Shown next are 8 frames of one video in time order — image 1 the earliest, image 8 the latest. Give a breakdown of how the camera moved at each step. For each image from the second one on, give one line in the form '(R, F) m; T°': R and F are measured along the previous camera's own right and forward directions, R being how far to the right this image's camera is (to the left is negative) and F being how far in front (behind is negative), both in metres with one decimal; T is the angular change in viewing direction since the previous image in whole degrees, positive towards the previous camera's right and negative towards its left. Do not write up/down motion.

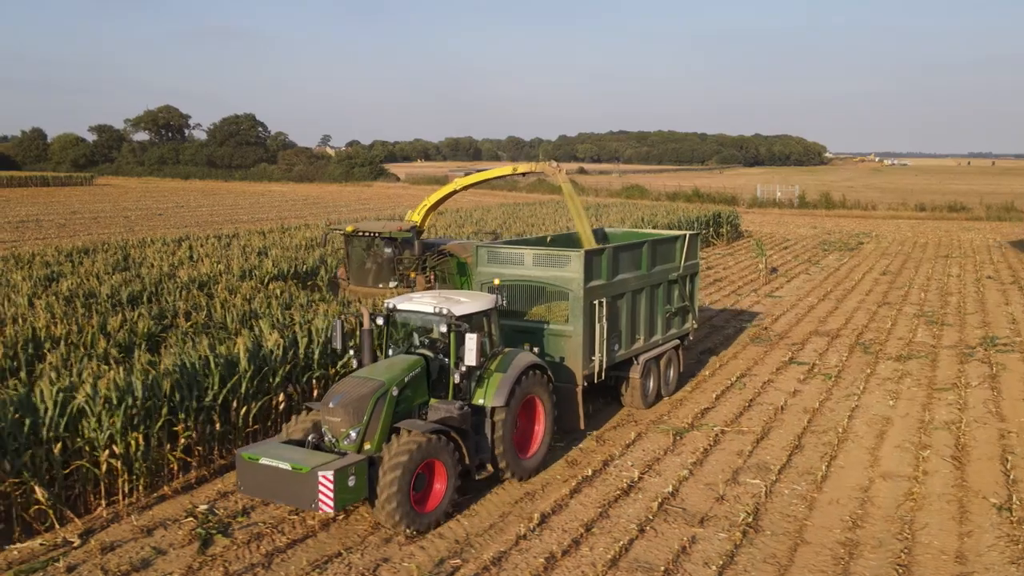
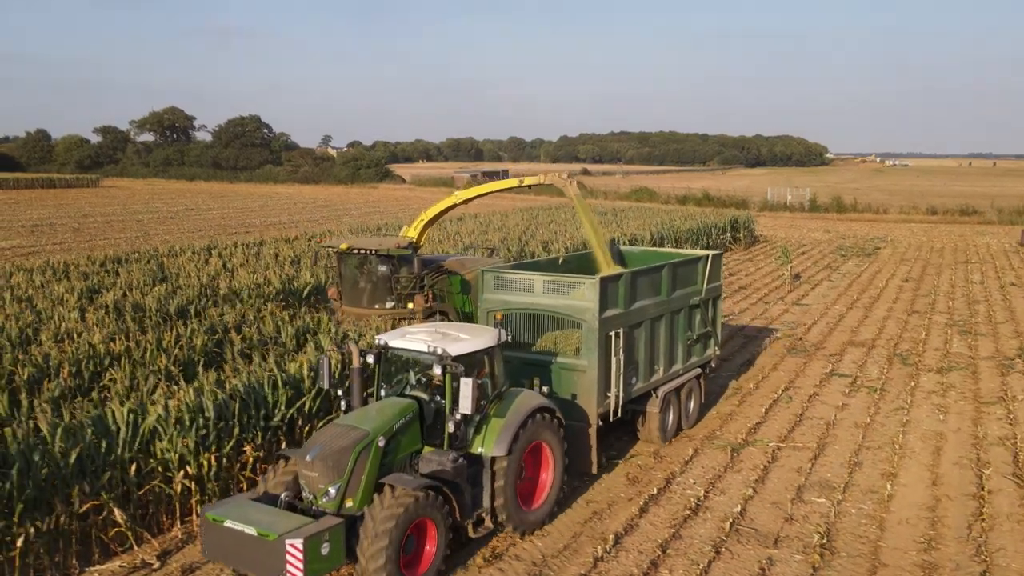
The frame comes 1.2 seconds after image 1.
(0.0, +0.7) m; 0°
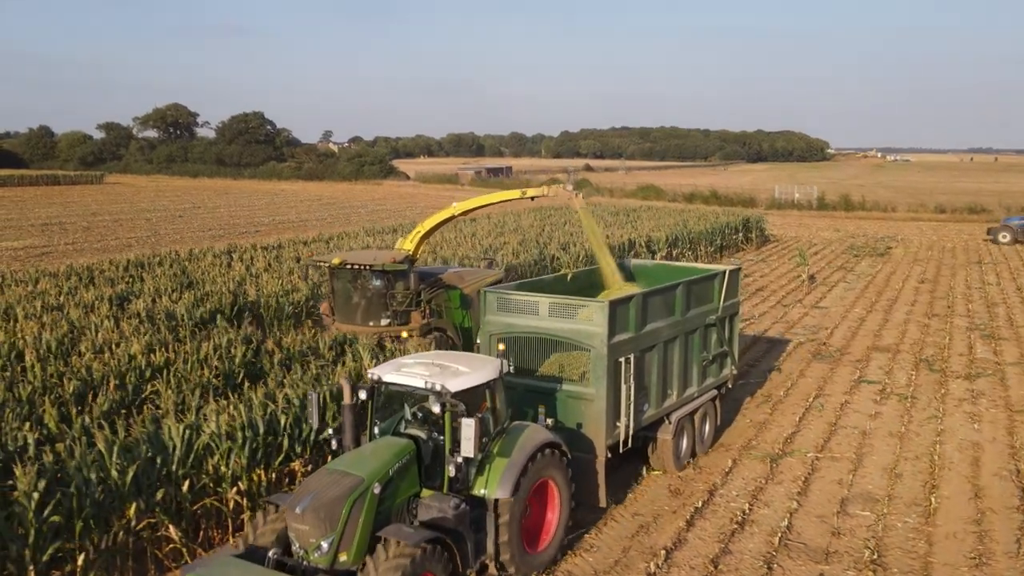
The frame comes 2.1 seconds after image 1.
(0.0, +0.4) m; 0°
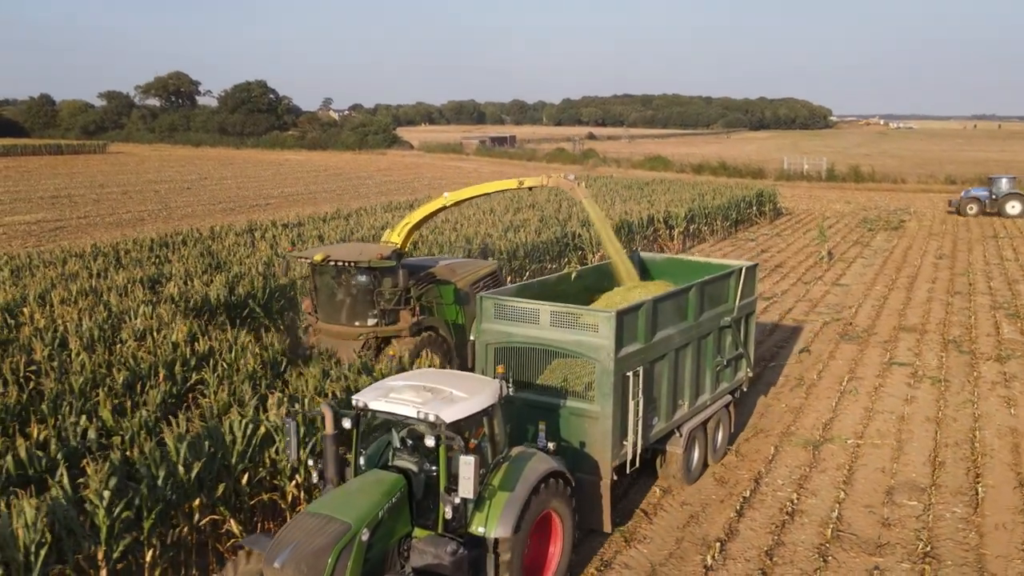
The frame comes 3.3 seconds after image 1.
(0.0, +0.5) m; 0°
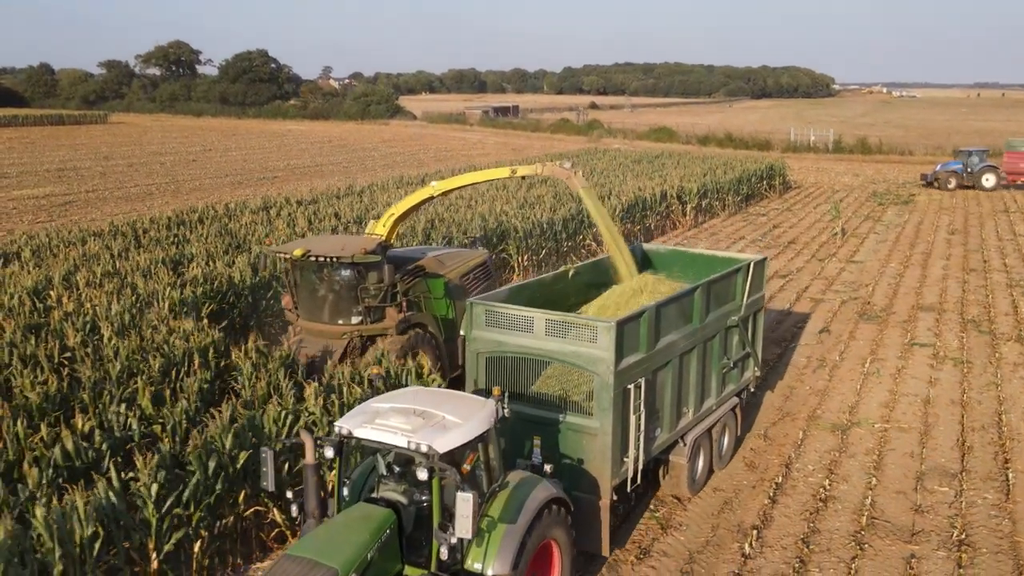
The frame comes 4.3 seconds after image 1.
(+0.1, +0.6) m; 0°
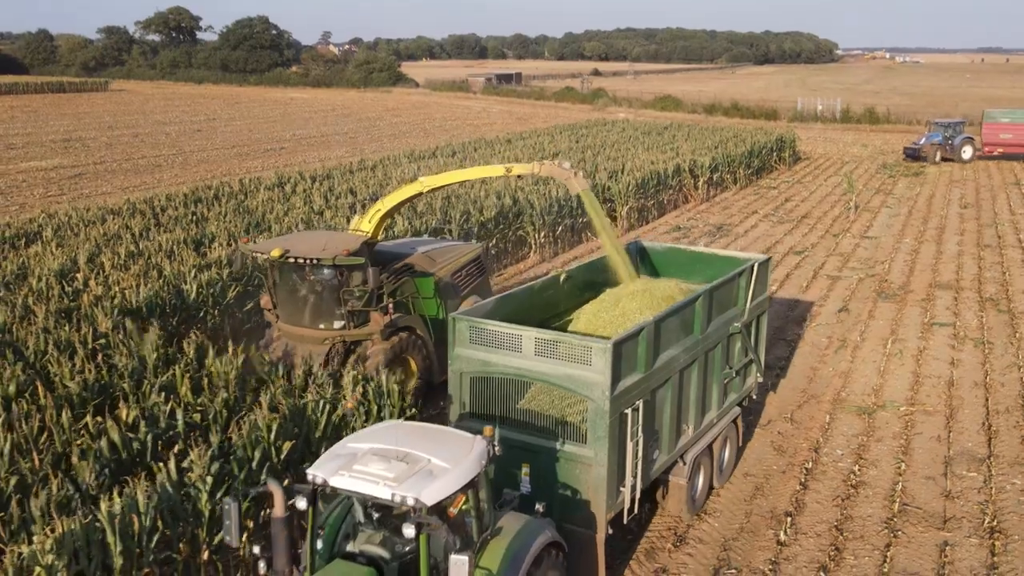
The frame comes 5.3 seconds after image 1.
(+0.1, +0.5) m; 0°
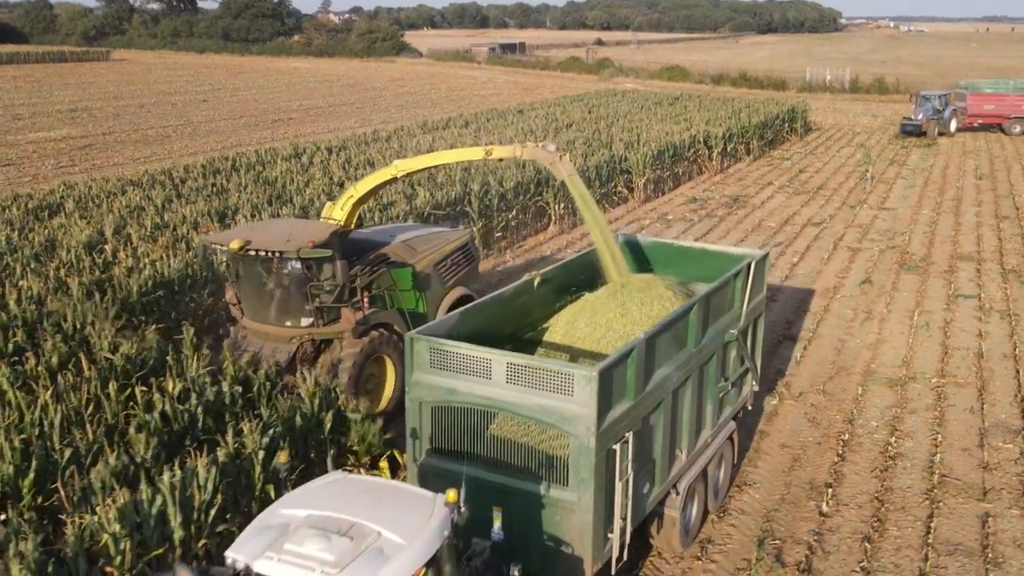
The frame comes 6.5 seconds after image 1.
(+0.1, +0.8) m; 0°
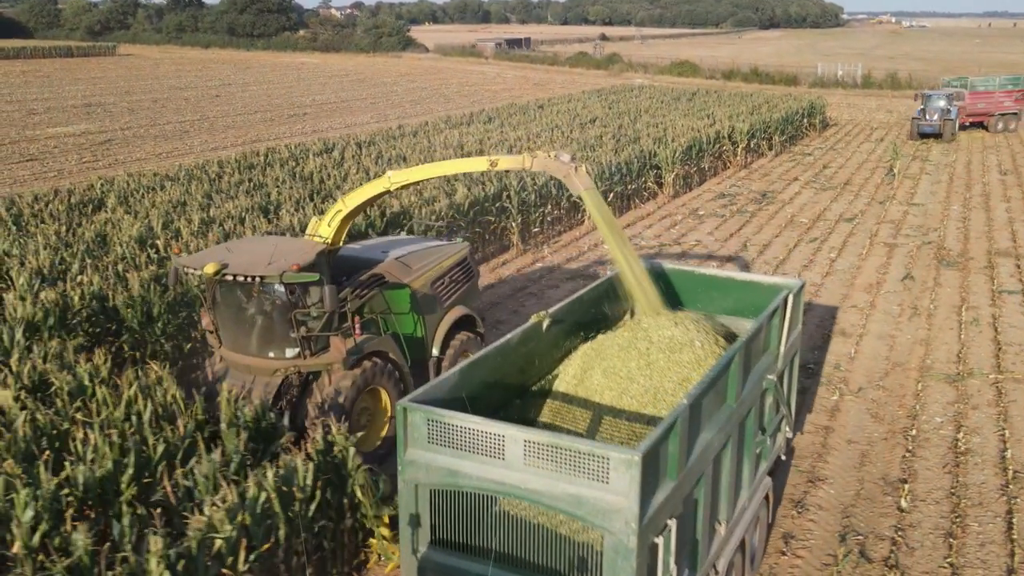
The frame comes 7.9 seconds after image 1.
(0.0, +0.9) m; 0°
